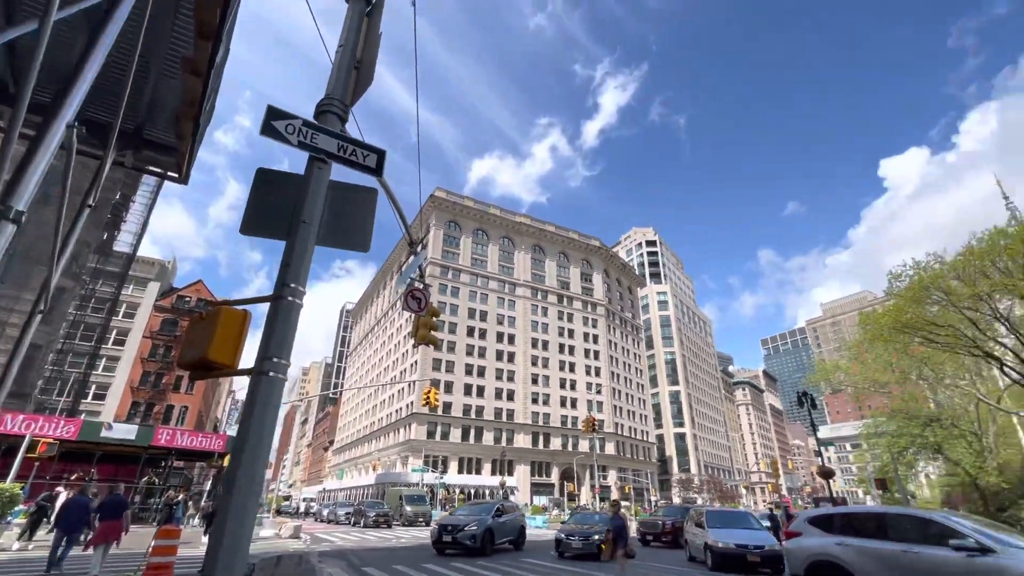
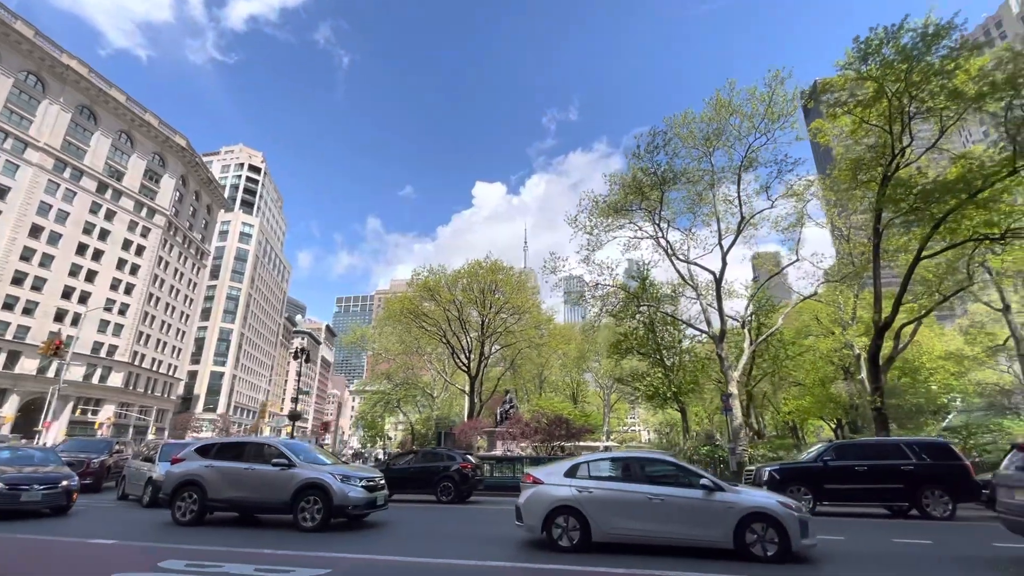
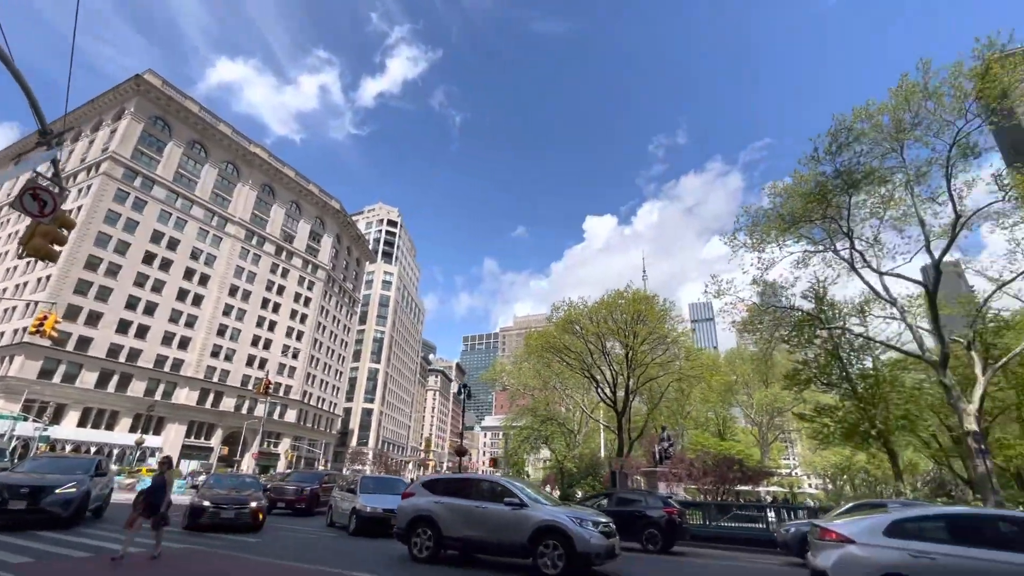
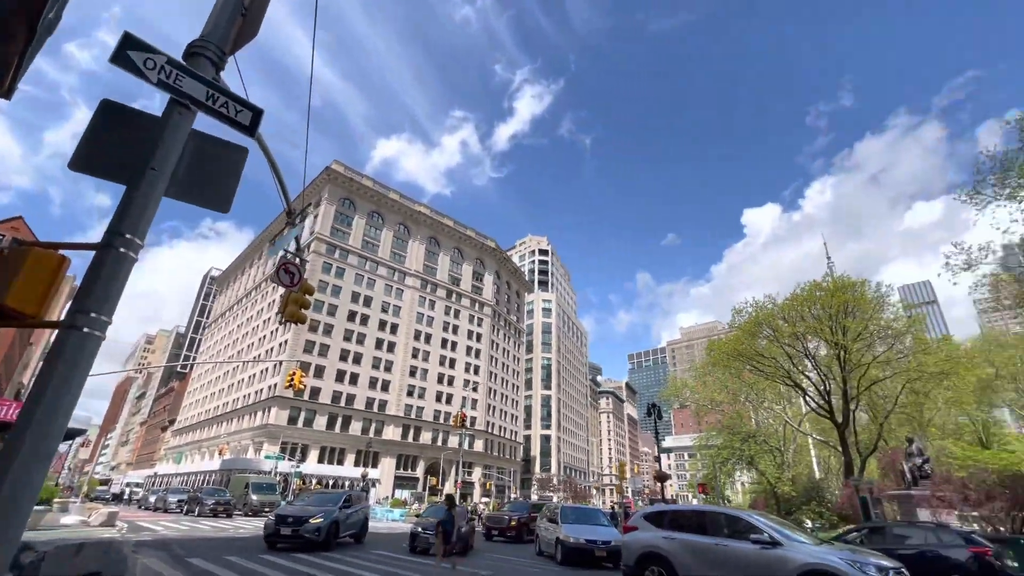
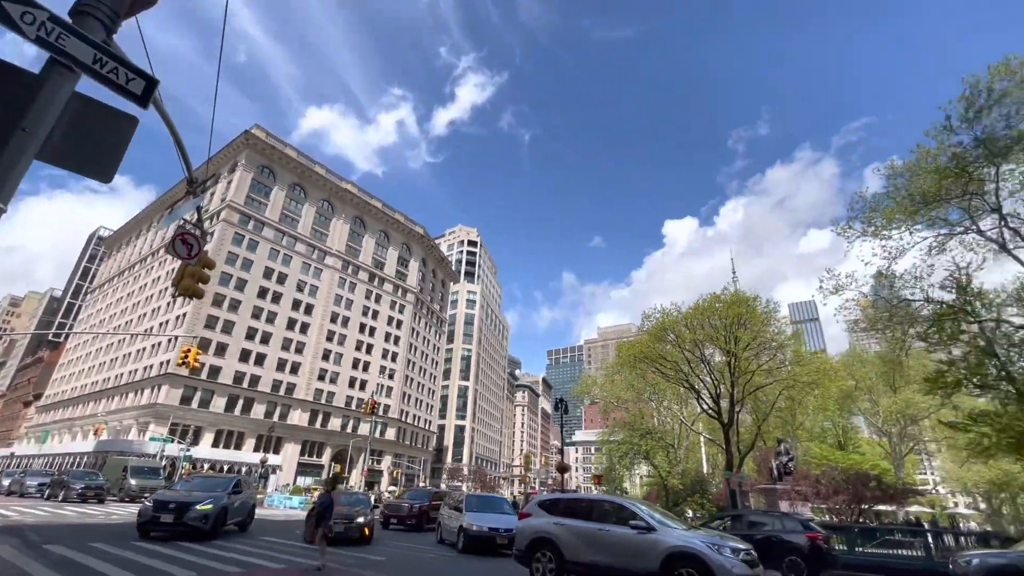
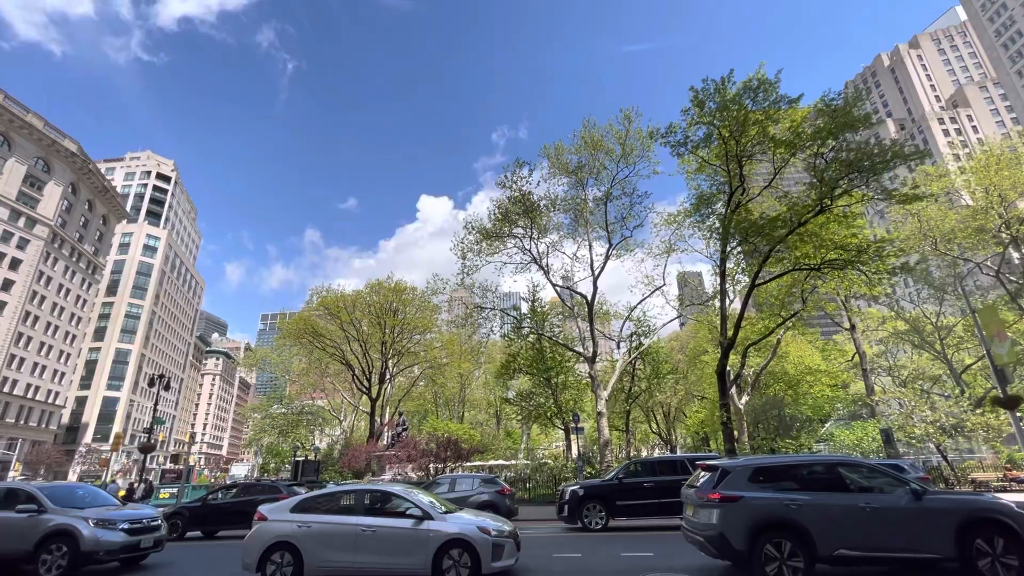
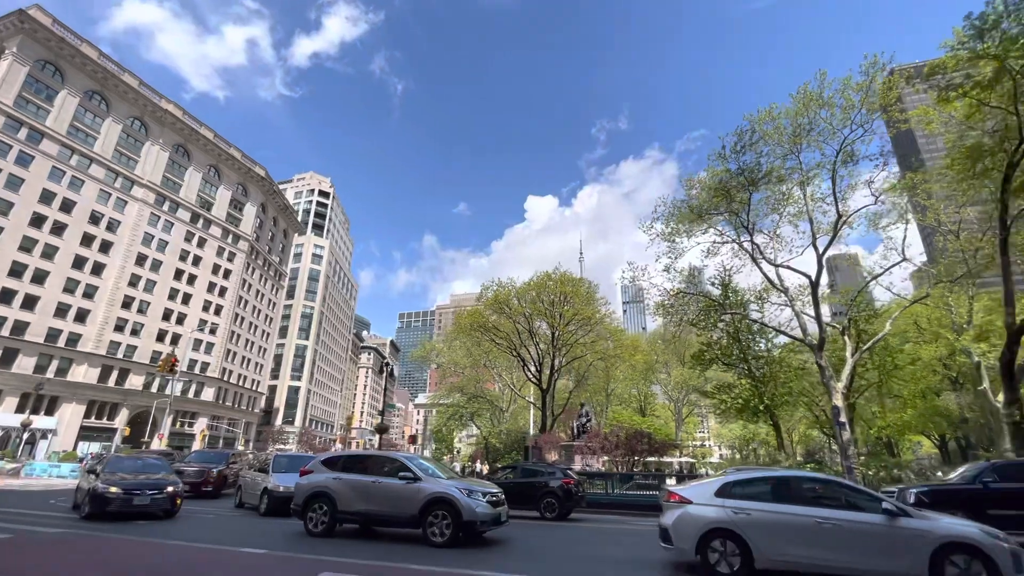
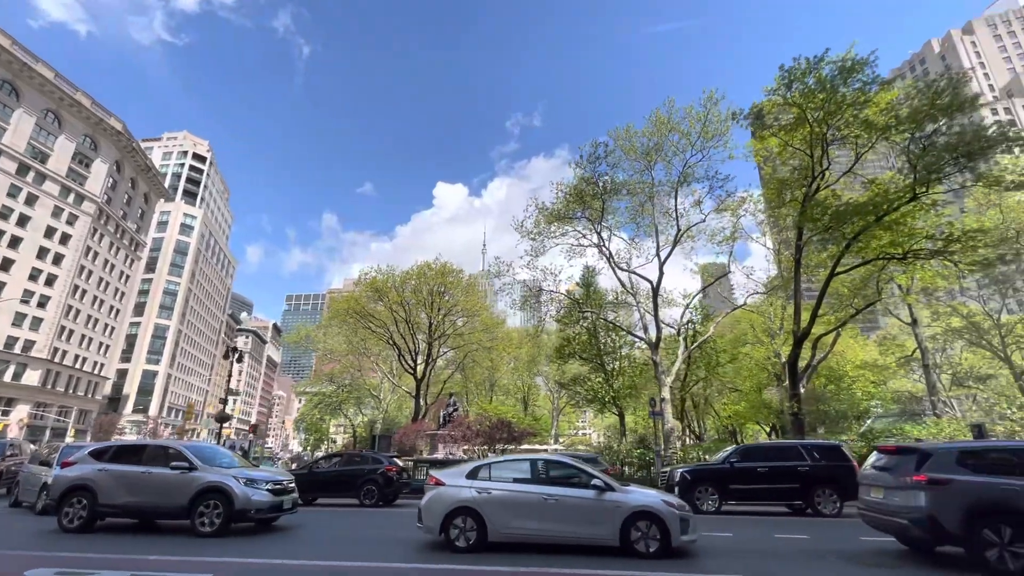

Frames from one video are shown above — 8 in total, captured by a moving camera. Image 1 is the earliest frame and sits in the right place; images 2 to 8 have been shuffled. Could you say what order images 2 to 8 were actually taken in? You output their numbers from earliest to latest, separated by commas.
4, 5, 3, 7, 2, 8, 6
